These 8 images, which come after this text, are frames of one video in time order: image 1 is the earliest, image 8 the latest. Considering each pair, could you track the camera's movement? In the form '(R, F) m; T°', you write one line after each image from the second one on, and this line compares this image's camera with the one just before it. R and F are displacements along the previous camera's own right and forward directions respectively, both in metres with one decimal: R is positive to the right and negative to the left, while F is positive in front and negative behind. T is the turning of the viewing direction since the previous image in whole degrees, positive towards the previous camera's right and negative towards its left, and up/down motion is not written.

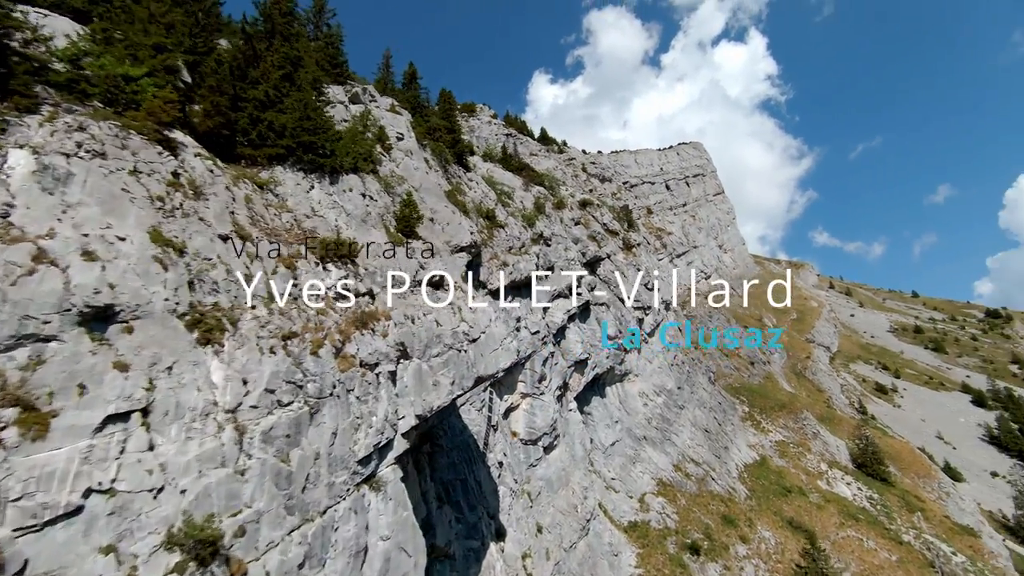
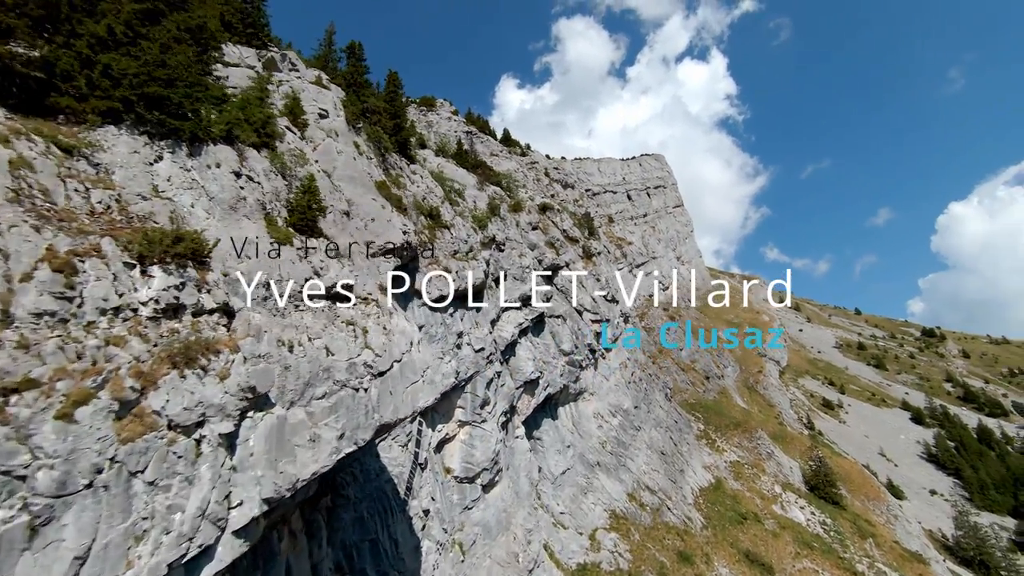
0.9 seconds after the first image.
(+1.1, +4.4) m; +4°
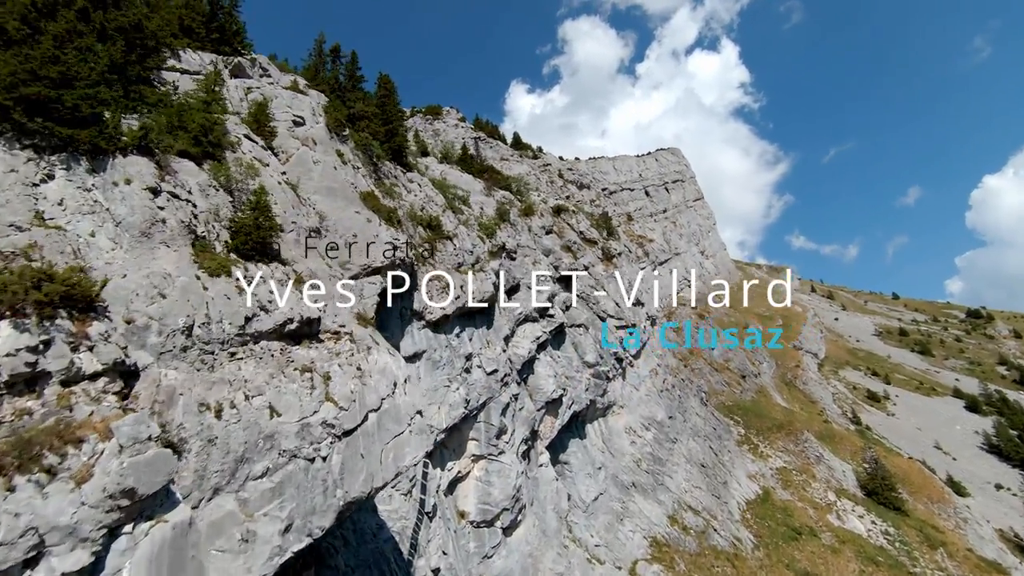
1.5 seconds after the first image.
(+0.6, +3.3) m; -2°
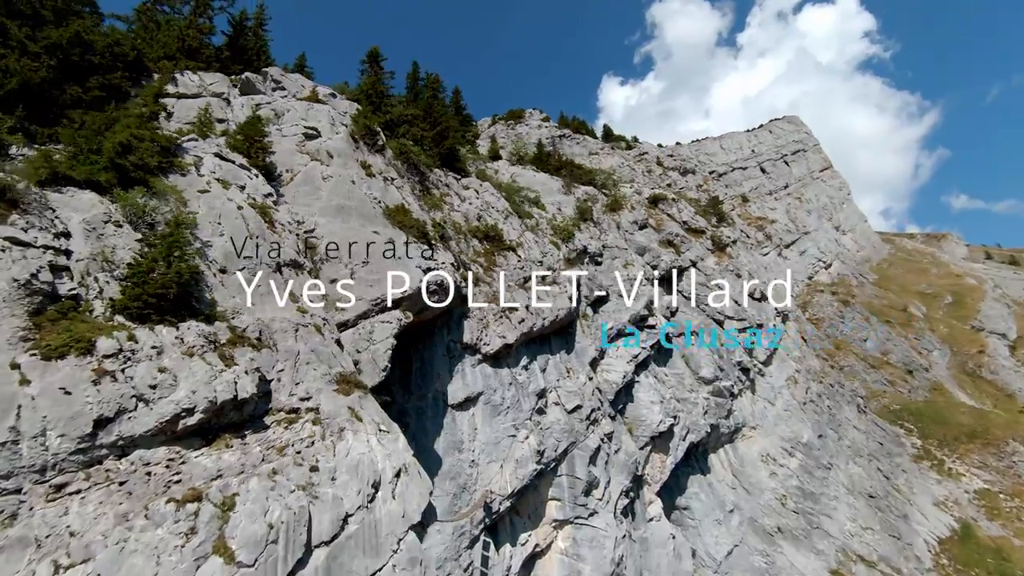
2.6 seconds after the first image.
(+1.5, +5.5) m; -12°
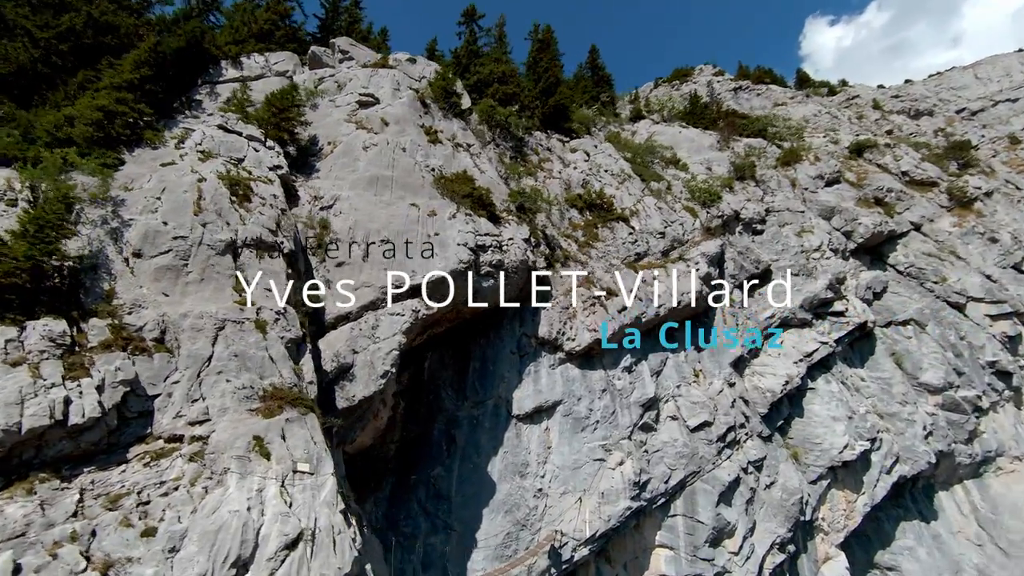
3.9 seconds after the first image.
(+2.9, +4.8) m; -20°
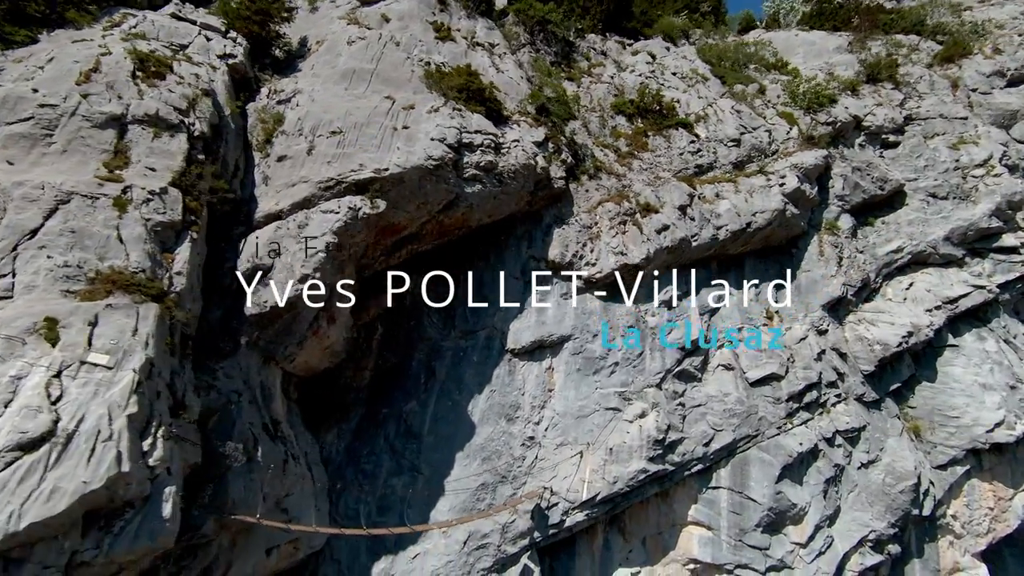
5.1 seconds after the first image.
(+3.1, +2.9) m; -14°
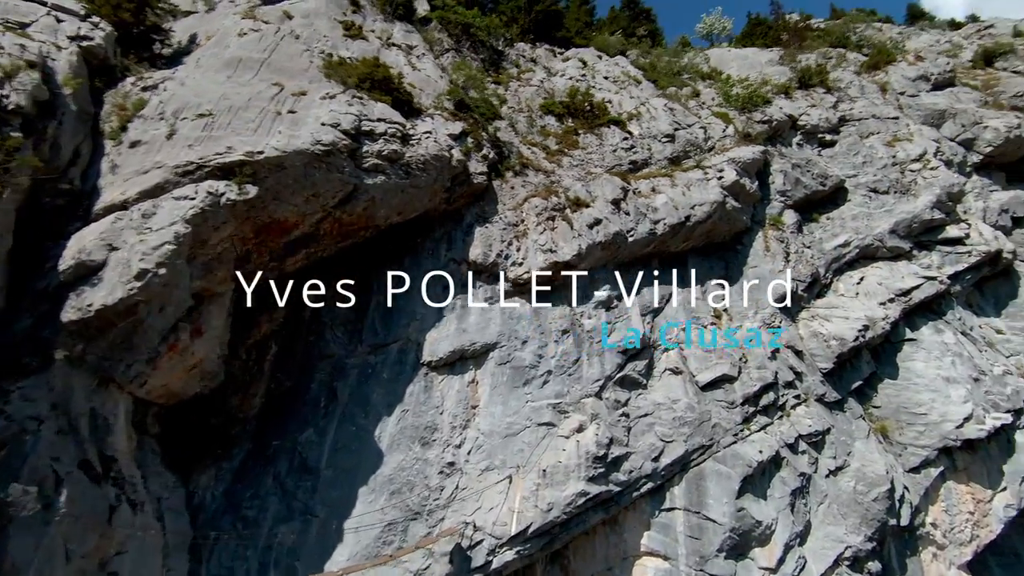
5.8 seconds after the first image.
(+1.2, +1.5) m; +3°
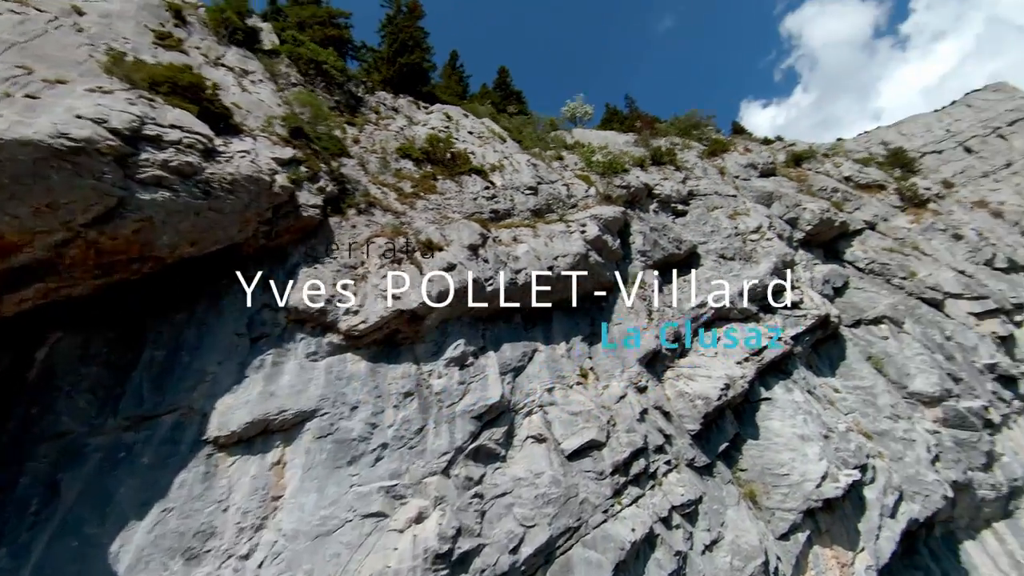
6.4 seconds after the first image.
(+0.9, +1.7) m; +13°
